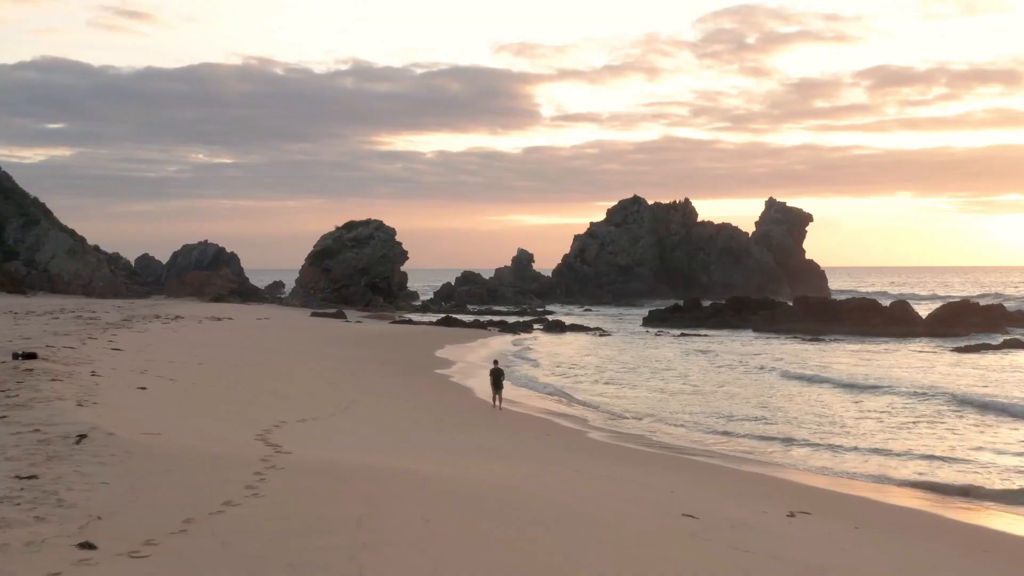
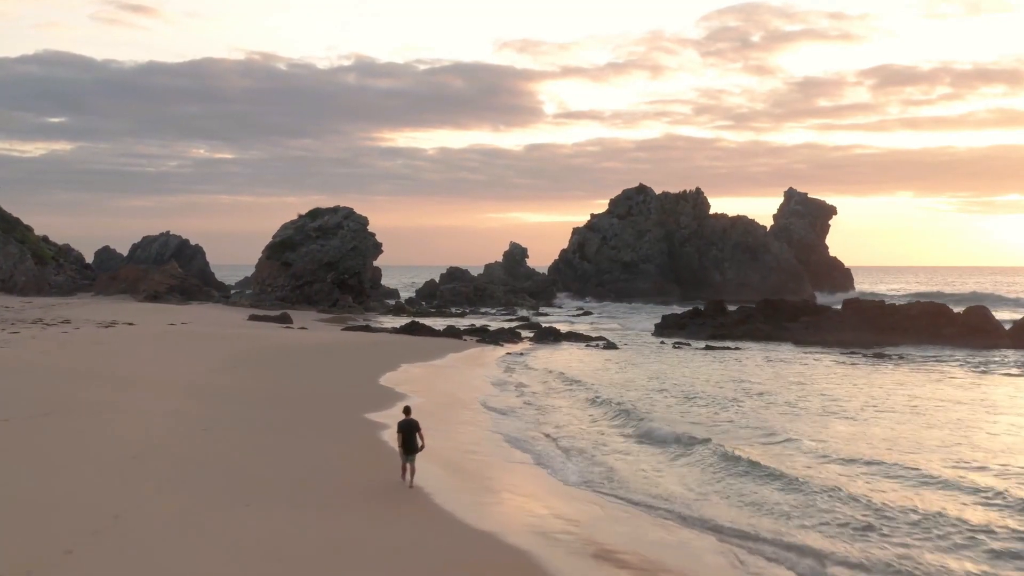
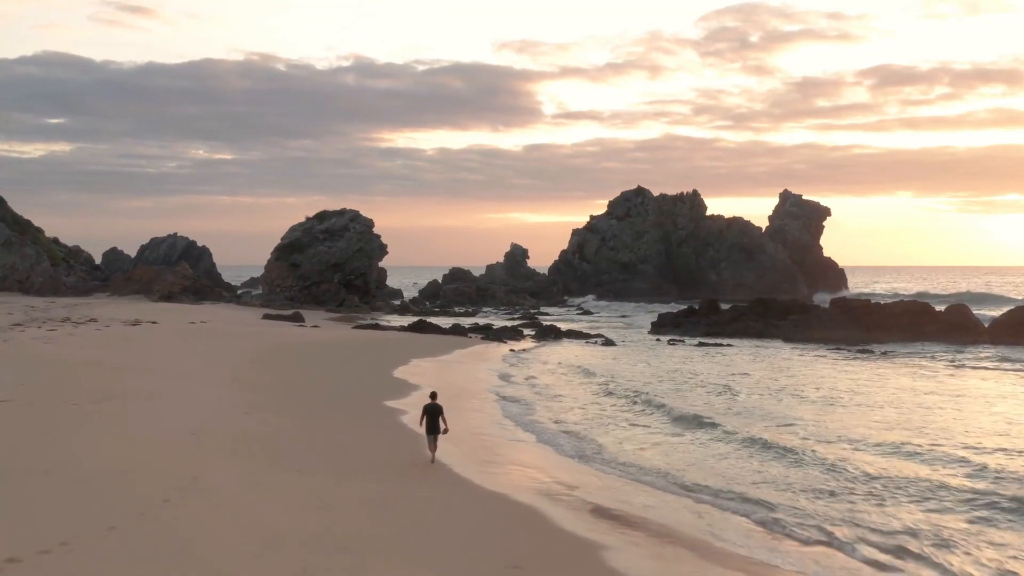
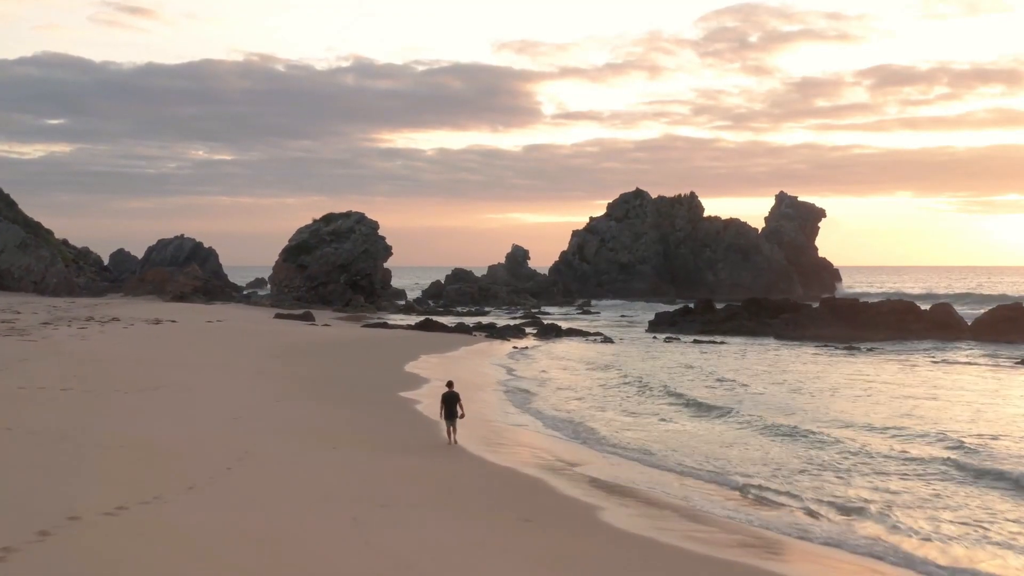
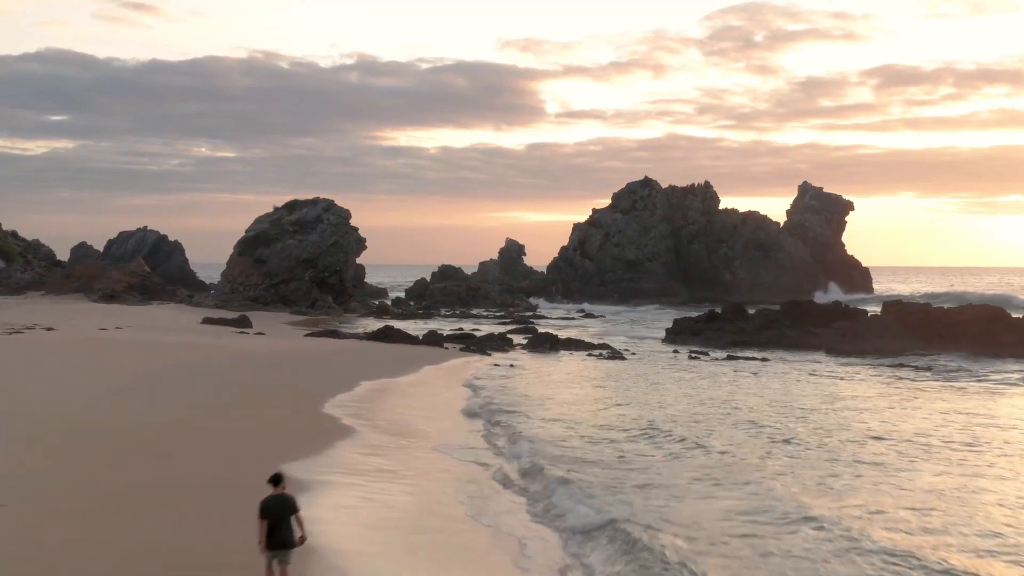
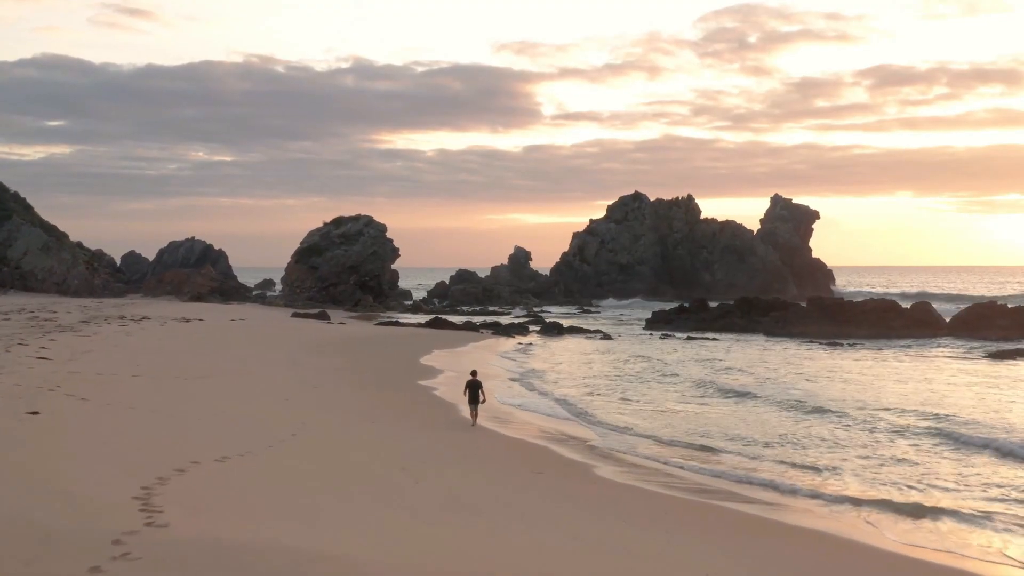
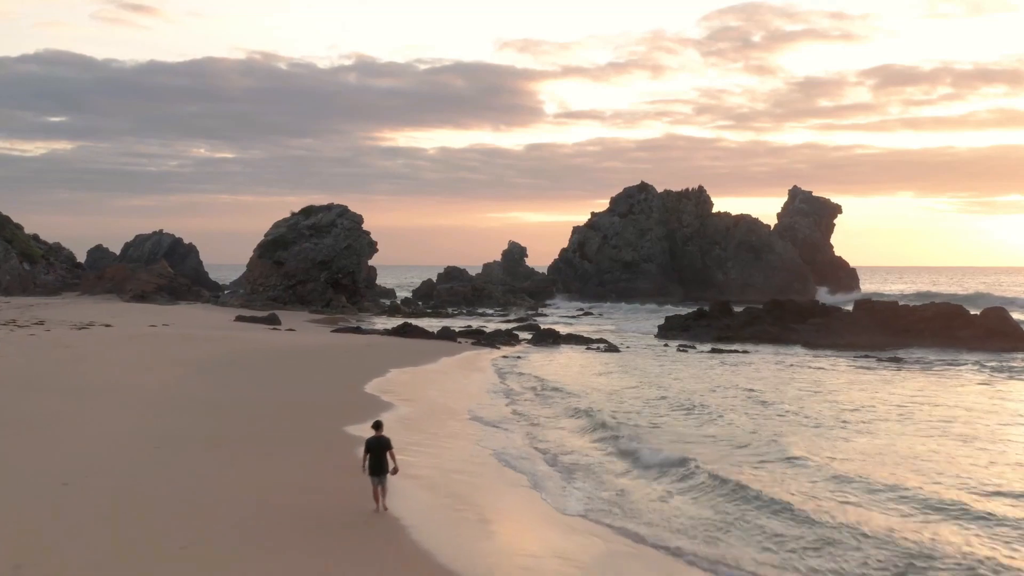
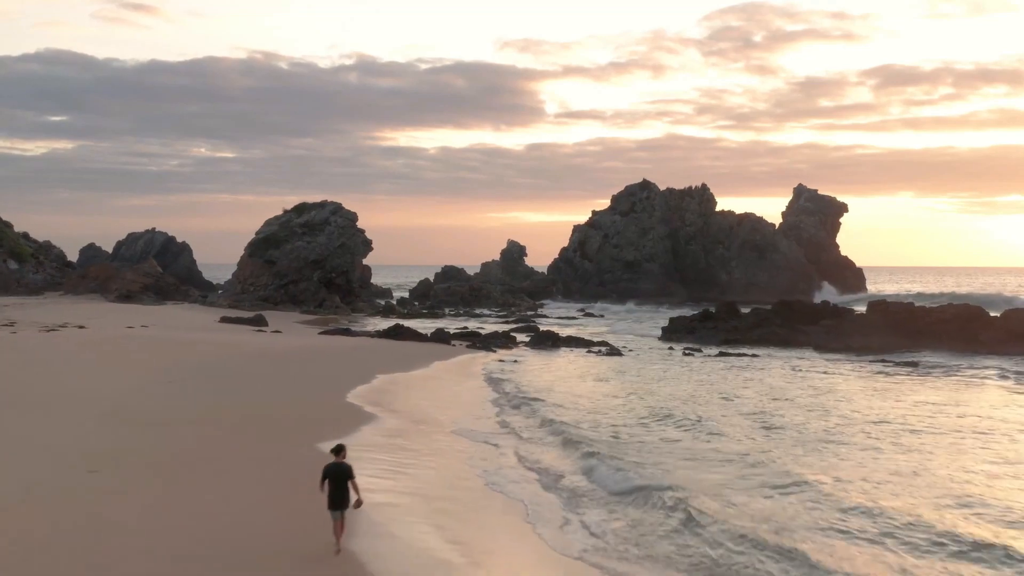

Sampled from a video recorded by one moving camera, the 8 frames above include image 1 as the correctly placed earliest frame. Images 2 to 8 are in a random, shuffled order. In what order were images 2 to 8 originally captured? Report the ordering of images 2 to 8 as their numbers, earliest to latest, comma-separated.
6, 4, 3, 2, 7, 8, 5
